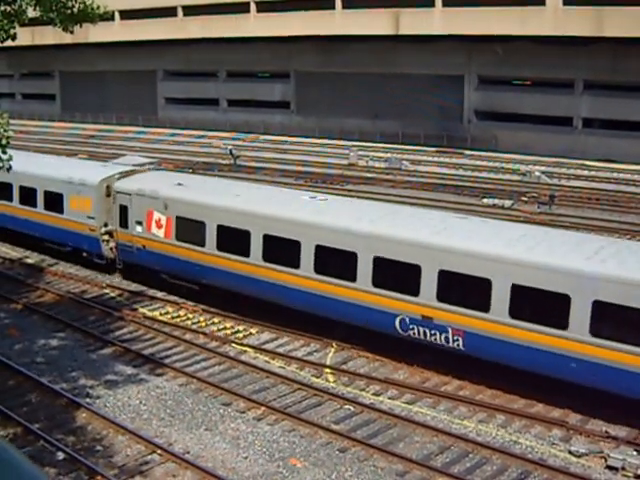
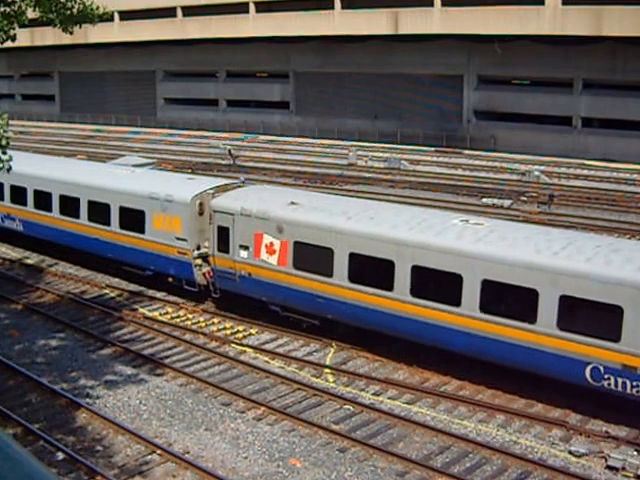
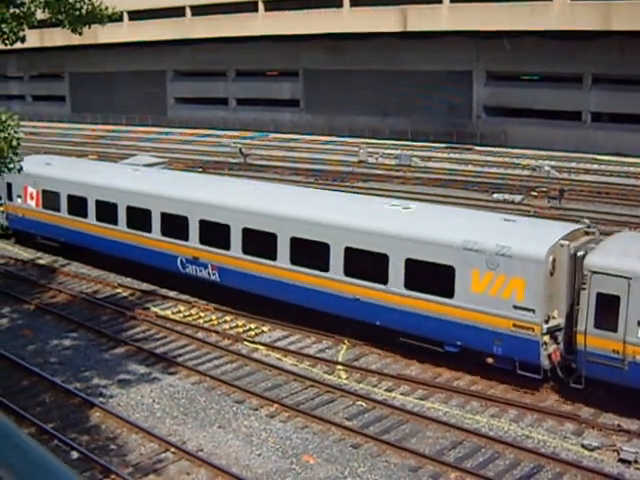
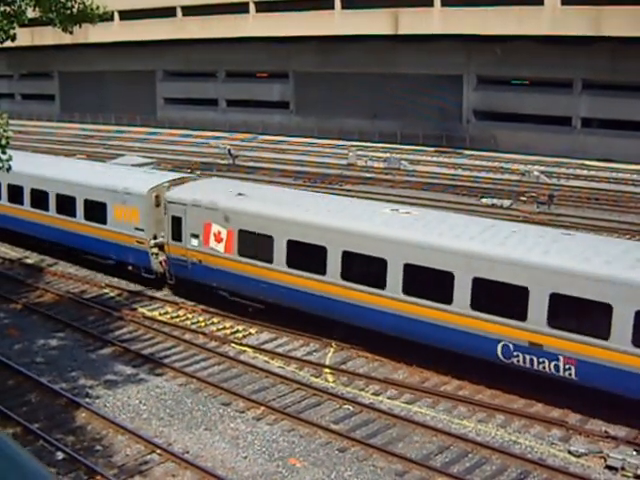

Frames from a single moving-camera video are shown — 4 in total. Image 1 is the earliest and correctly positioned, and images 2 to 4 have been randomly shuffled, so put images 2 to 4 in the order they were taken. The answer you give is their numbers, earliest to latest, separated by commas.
4, 2, 3
